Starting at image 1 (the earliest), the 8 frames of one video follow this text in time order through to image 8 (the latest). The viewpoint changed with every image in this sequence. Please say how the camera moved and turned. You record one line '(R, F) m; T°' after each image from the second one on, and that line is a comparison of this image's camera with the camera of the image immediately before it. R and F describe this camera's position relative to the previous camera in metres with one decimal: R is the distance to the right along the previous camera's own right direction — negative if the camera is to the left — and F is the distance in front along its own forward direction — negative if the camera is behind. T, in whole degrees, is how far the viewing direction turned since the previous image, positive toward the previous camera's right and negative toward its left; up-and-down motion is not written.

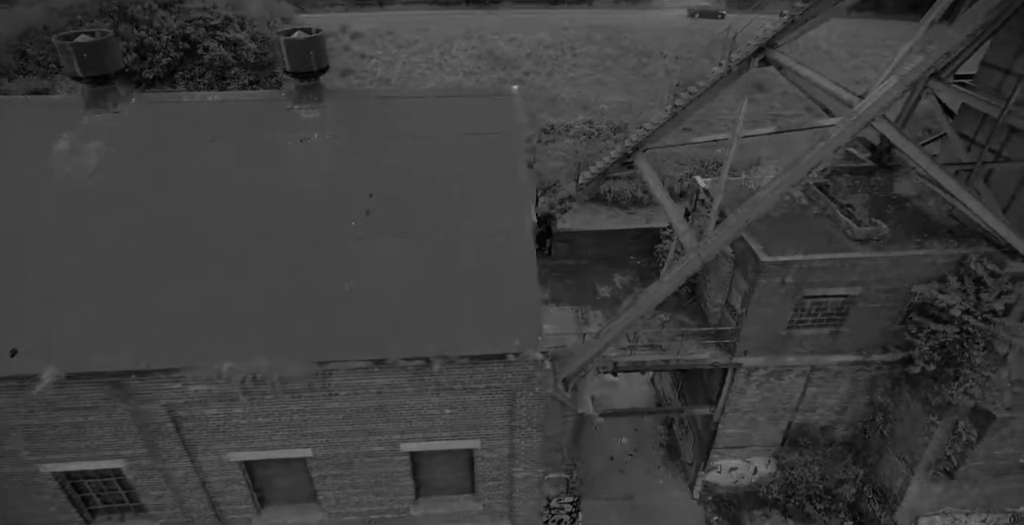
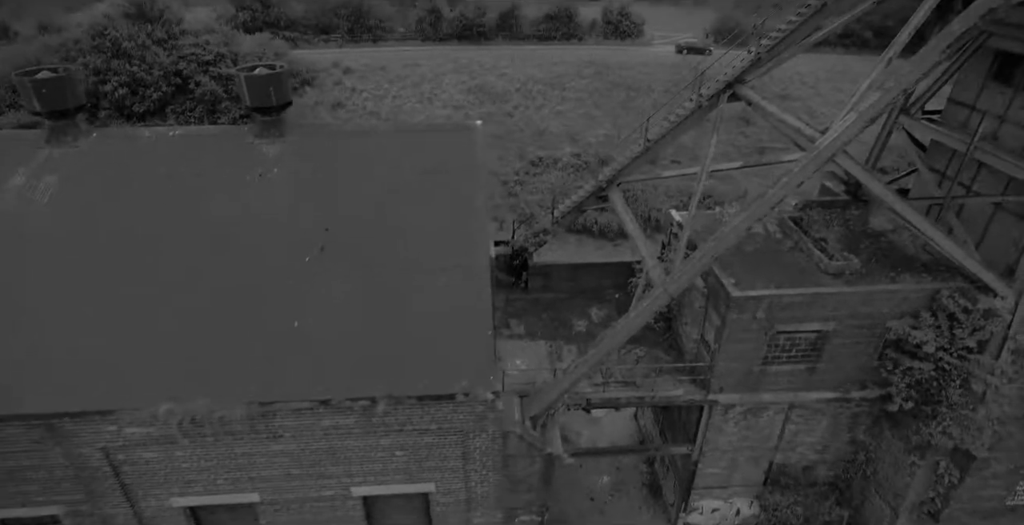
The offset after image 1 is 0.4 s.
(+0.6, +0.1) m; 0°
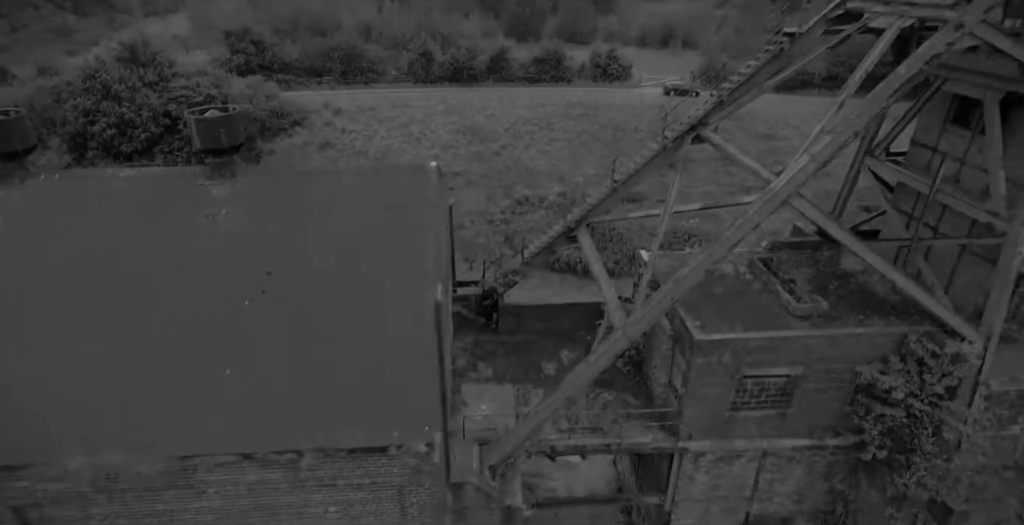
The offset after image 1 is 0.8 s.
(+0.7, +0.2) m; 0°
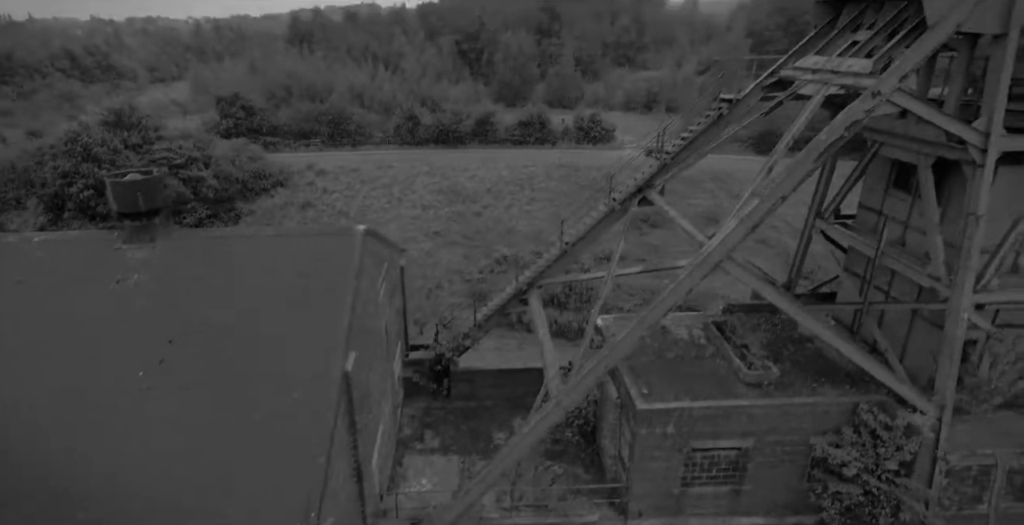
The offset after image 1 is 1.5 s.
(+1.0, +0.3) m; 0°
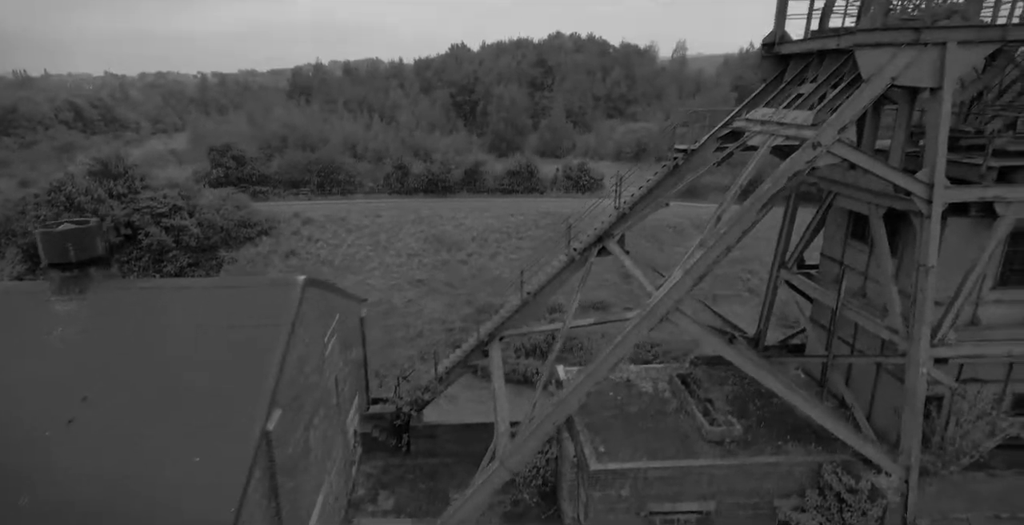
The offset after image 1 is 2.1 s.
(+0.8, +0.2) m; 0°
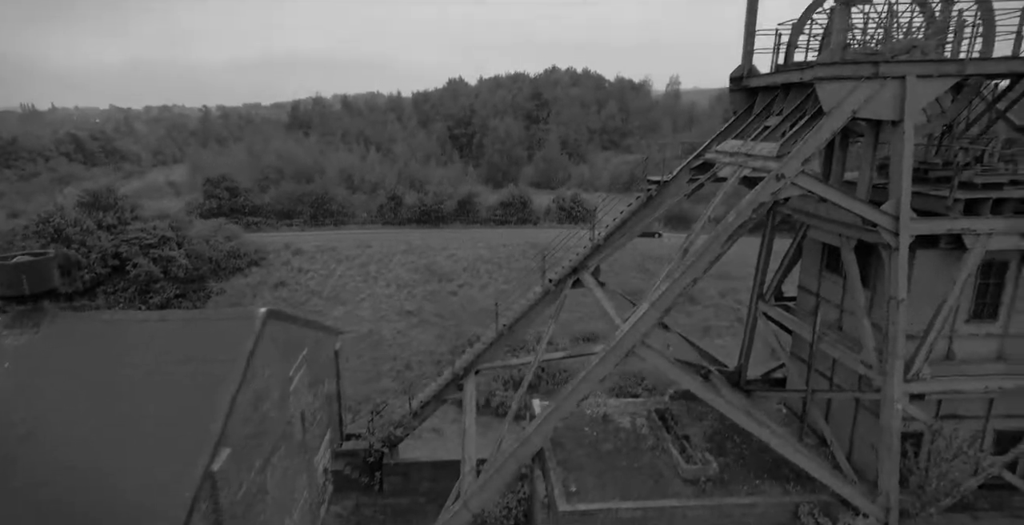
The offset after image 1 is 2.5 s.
(+0.5, +0.1) m; 0°
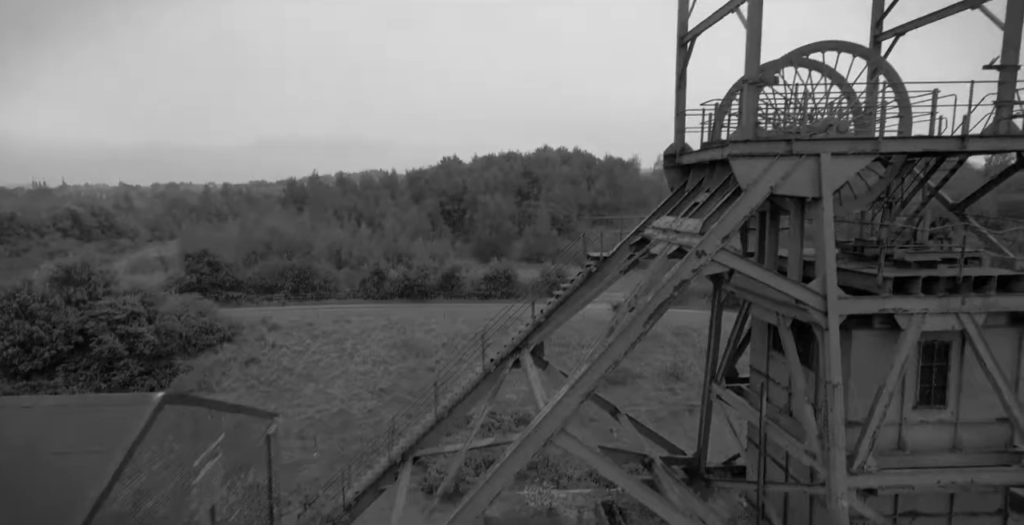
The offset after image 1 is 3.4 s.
(+1.1, +0.4) m; 0°
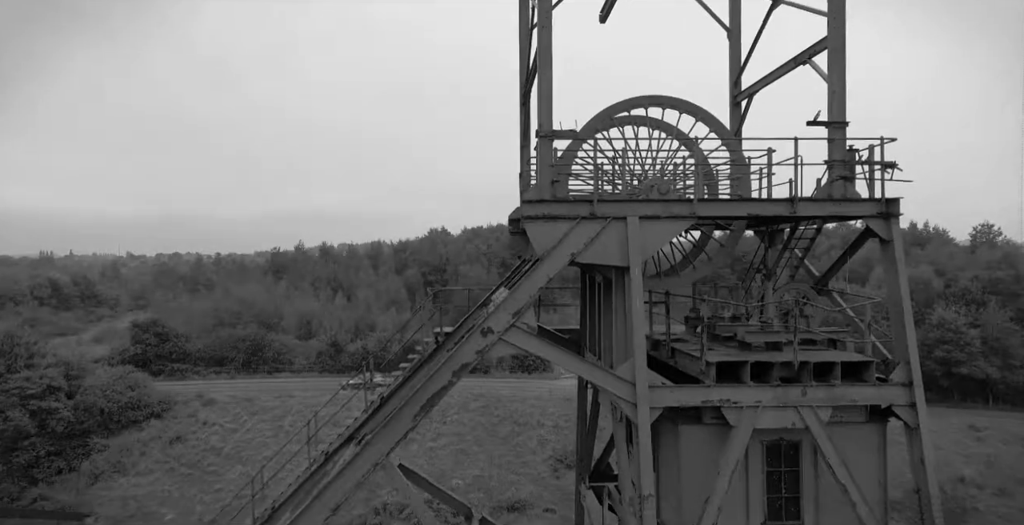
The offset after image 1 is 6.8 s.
(+2.5, +1.1) m; 0°
